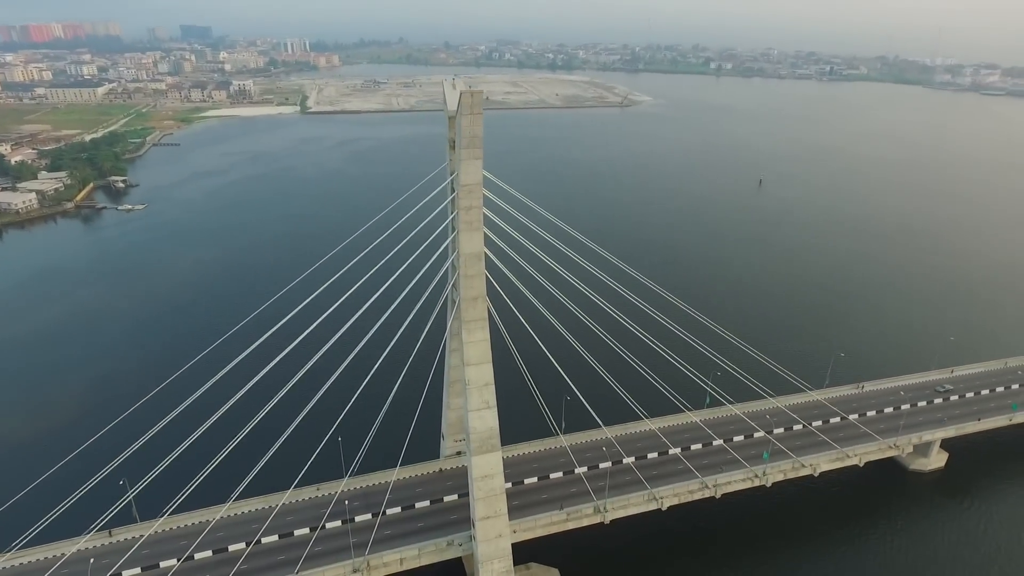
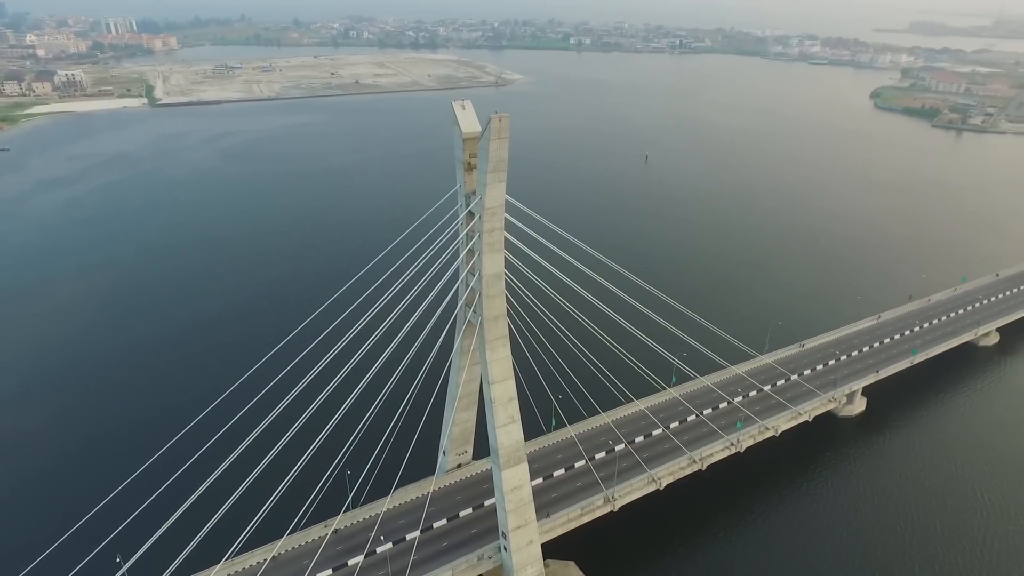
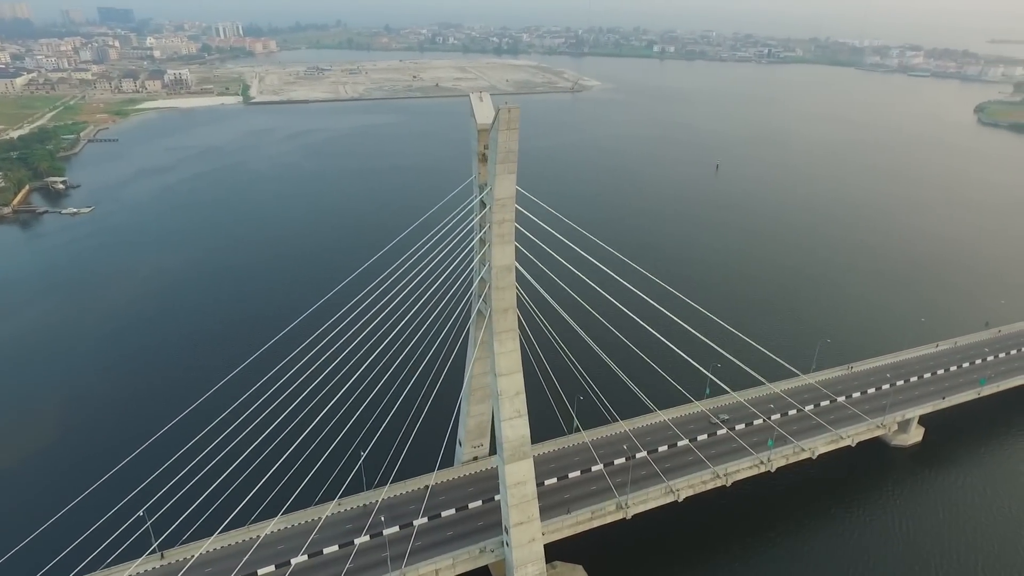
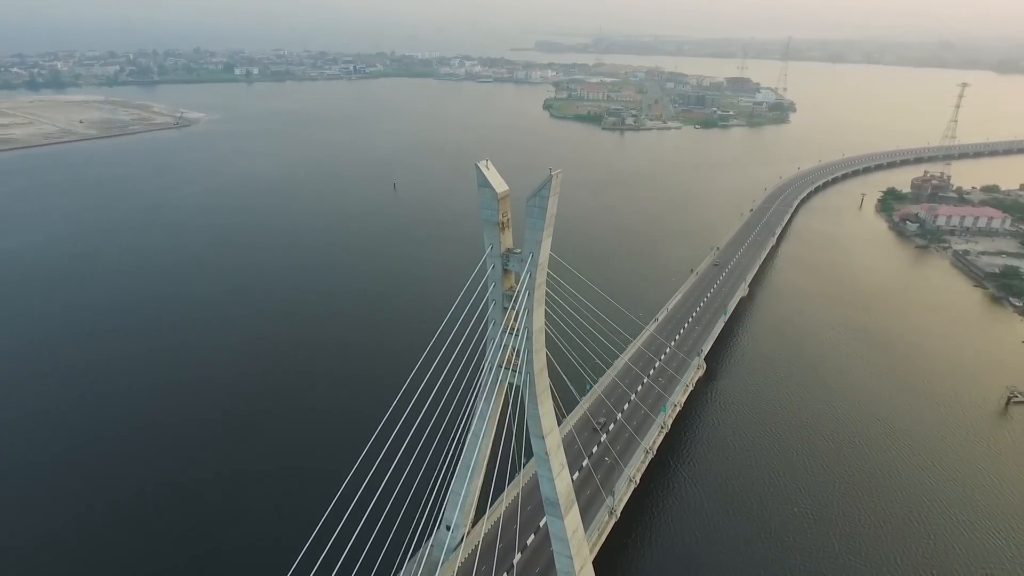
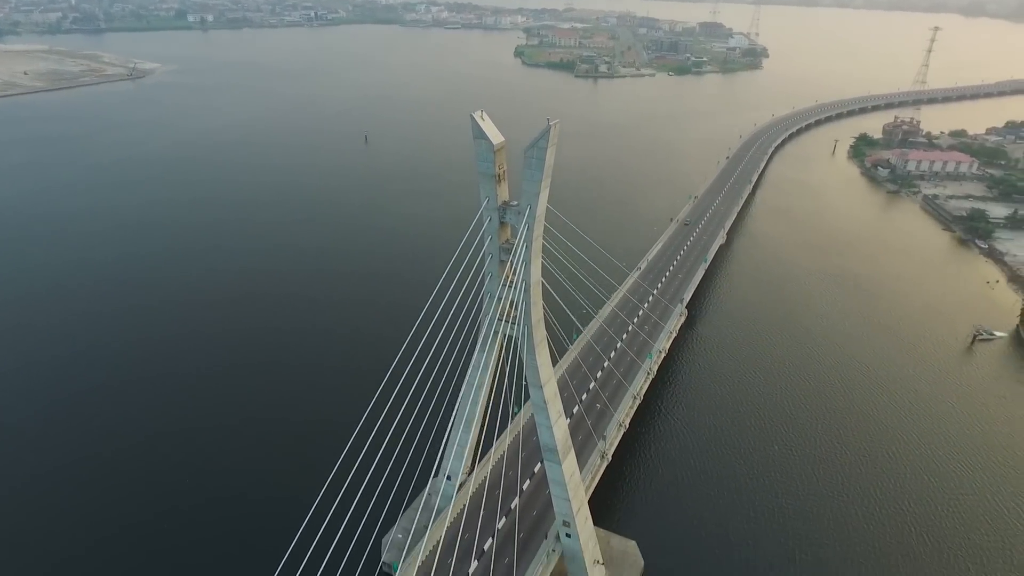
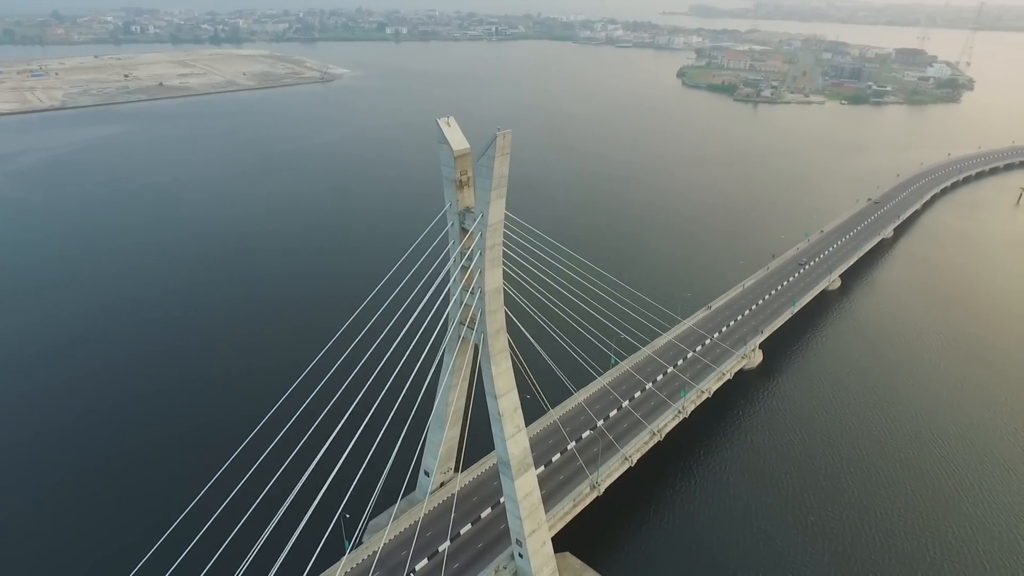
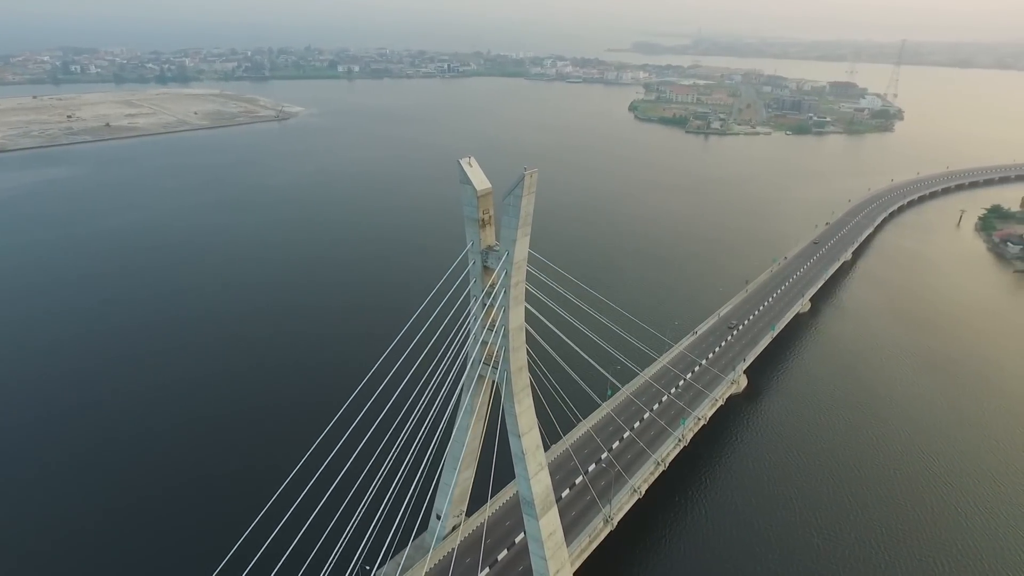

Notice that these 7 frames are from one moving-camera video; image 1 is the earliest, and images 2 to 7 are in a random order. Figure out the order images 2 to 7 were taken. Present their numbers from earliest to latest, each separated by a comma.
3, 2, 6, 7, 4, 5
